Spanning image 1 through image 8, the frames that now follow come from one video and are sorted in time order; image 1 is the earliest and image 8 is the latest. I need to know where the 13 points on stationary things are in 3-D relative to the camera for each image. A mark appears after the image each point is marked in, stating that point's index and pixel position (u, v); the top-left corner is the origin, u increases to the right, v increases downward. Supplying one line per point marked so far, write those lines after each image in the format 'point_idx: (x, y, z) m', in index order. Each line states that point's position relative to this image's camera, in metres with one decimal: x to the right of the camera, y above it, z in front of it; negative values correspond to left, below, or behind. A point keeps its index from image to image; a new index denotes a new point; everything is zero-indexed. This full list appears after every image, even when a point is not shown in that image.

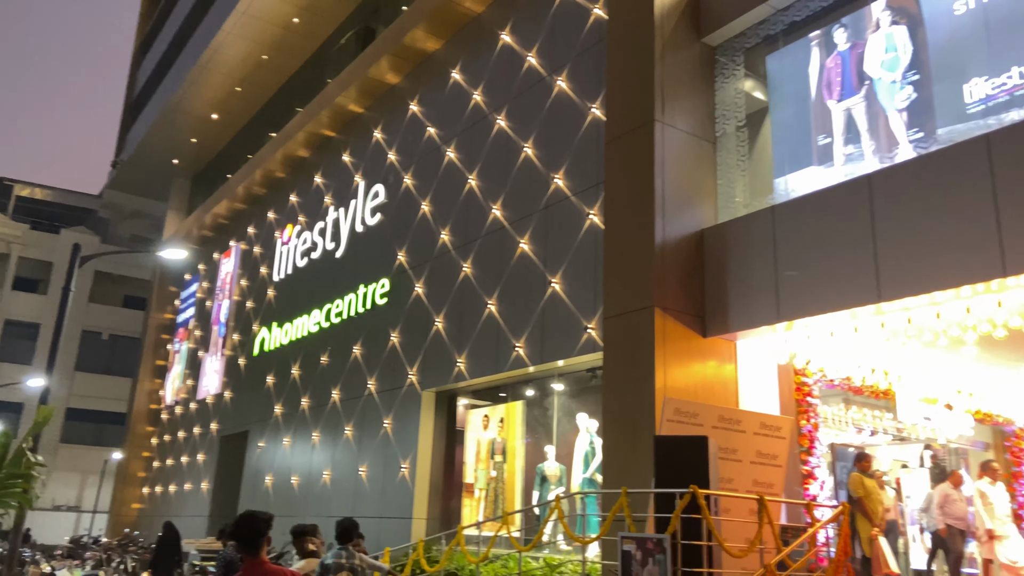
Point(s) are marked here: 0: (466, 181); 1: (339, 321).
0: (-0.6, +1.5, +10.8) m
1: (-3.0, -0.6, +13.3) m
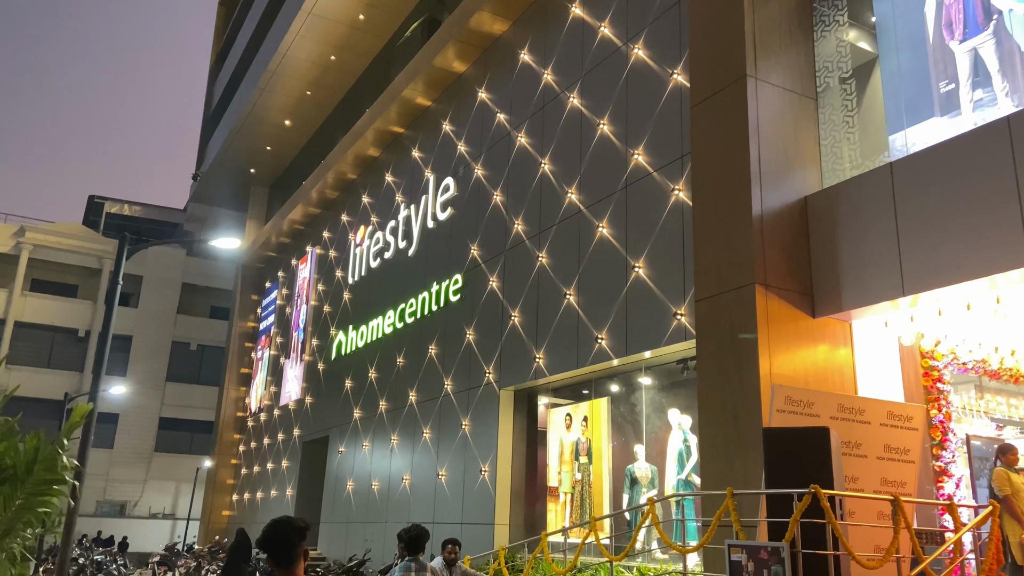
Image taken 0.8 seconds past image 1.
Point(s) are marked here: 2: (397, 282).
0: (+0.4, +1.6, +10.2) m
1: (-1.7, -0.5, +12.9) m
2: (-2.0, +0.1, +13.7) m
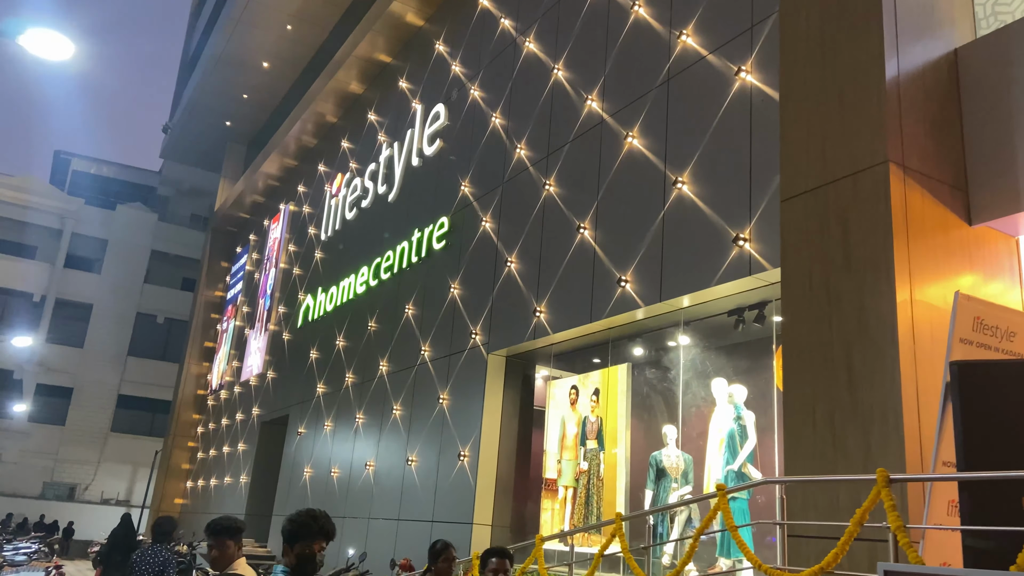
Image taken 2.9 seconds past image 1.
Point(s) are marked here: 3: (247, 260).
0: (+0.4, +2.2, +8.1) m
1: (-1.7, +0.2, +10.7) m
2: (-2.1, +0.8, +11.6) m
3: (-6.4, +0.7, +18.6) m
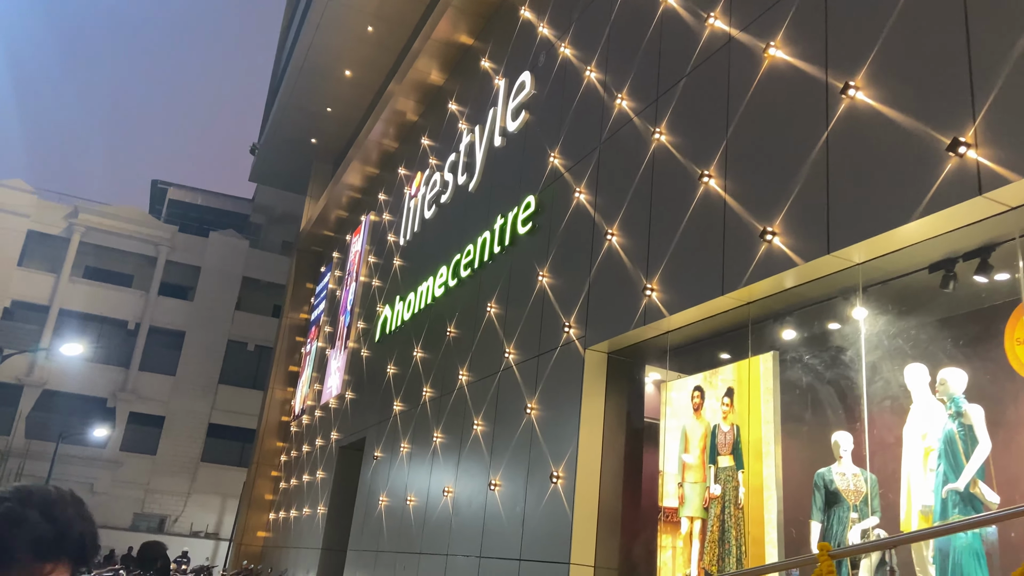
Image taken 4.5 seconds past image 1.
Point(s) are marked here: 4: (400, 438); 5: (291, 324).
0: (+1.2, +2.4, +6.6) m
1: (-0.5, +0.2, +9.4) m
2: (-0.8, +0.8, +10.3) m
3: (-4.2, +0.2, +17.7) m
4: (-1.5, -2.1, +10.6) m
5: (-5.7, -0.9, +19.8) m
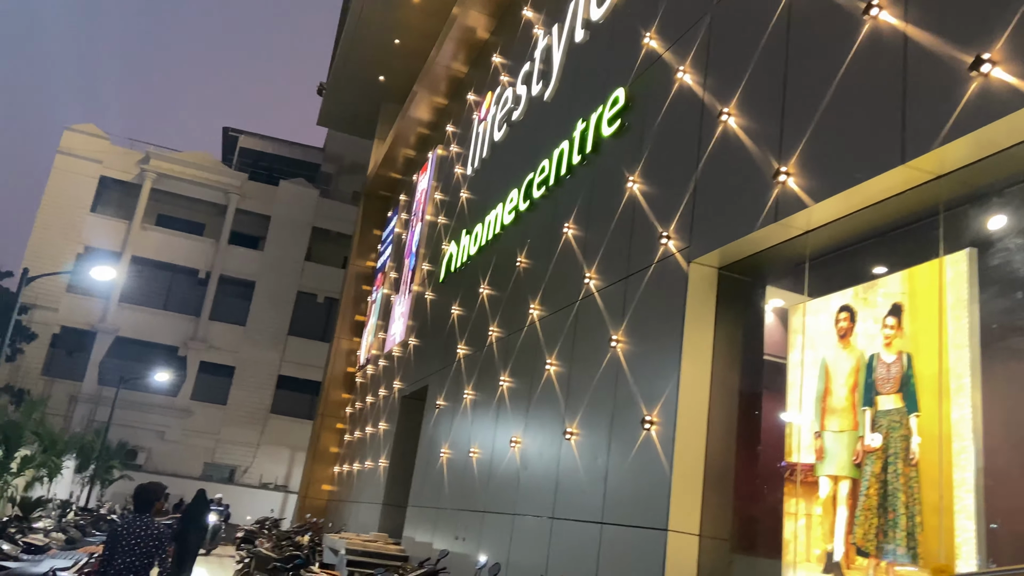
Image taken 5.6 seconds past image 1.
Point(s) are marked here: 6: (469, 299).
0: (+1.8, +3.1, +5.0) m
1: (+0.3, +1.0, +8.1) m
2: (+0.2, +1.7, +8.9) m
3: (-2.5, +1.4, +16.7) m
4: (-0.6, -1.2, +9.5) m
5: (-3.8, +0.4, +18.9) m
6: (-0.6, -0.2, +10.1) m
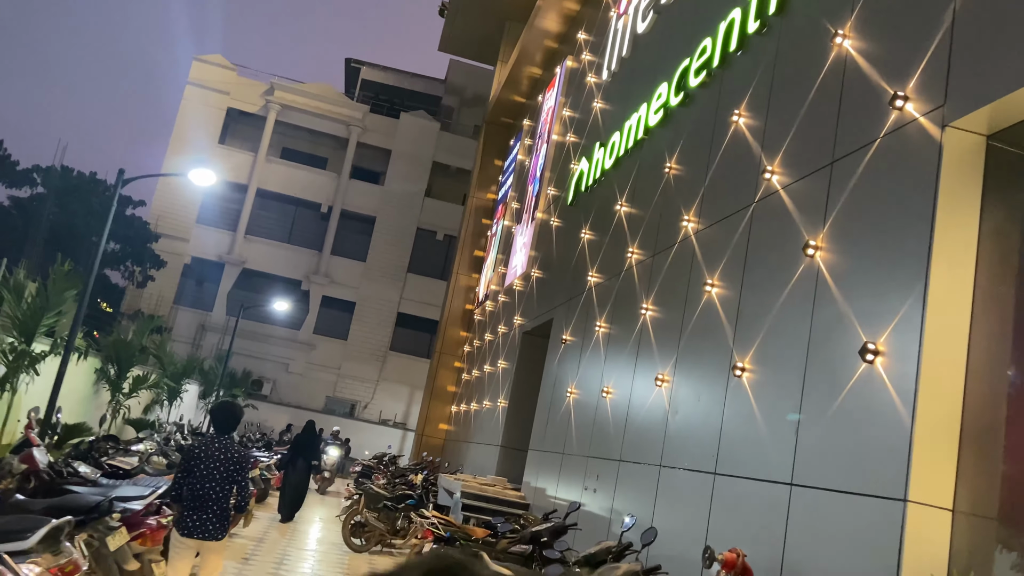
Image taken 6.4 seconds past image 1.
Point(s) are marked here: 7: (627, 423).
0: (+2.7, +3.6, +3.2) m
1: (+1.6, +1.7, +6.6) m
2: (+1.6, +2.5, +7.4) m
3: (+0.2, +2.8, +15.5) m
4: (+0.9, -0.3, +8.3) m
5: (-0.8, +2.0, +18.0) m
6: (+1.0, +0.8, +8.8) m
7: (+1.0, -1.1, +6.7) m
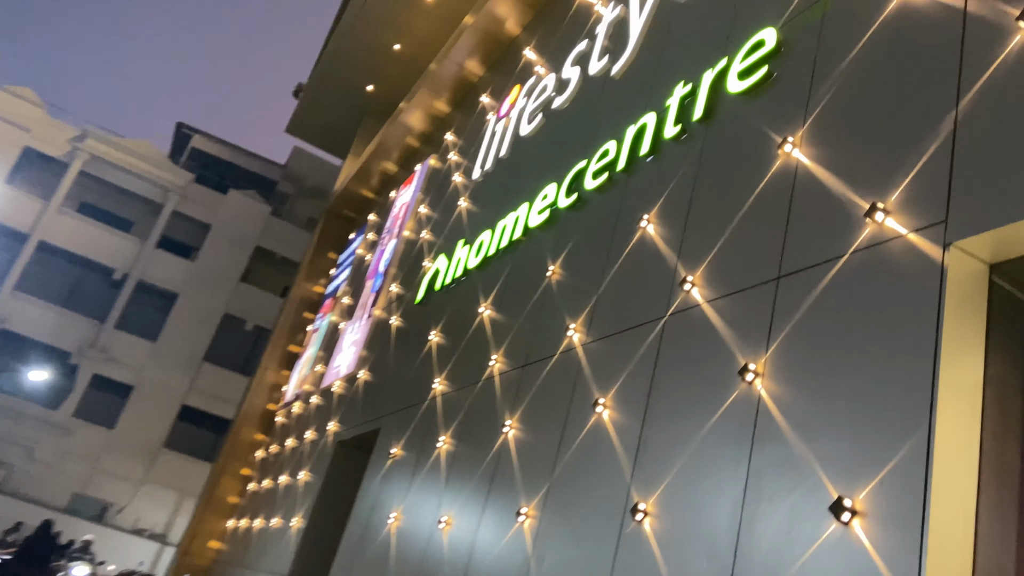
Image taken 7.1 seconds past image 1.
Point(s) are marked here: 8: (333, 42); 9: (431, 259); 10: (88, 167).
0: (+2.8, +2.9, +3.4) m
1: (+0.7, +0.8, +6.0) m
2: (+0.6, +1.4, +7.0) m
3: (-2.9, +0.8, +14.4) m
4: (-0.7, -1.3, +7.1) m
5: (-4.5, -0.2, +16.4) m
6: (-0.6, -0.4, +7.8) m
7: (-0.3, -2.0, +5.5) m
8: (-3.6, +4.9, +15.5) m
9: (-1.0, +0.4, +9.8) m
10: (-11.0, +3.2, +20.1) m
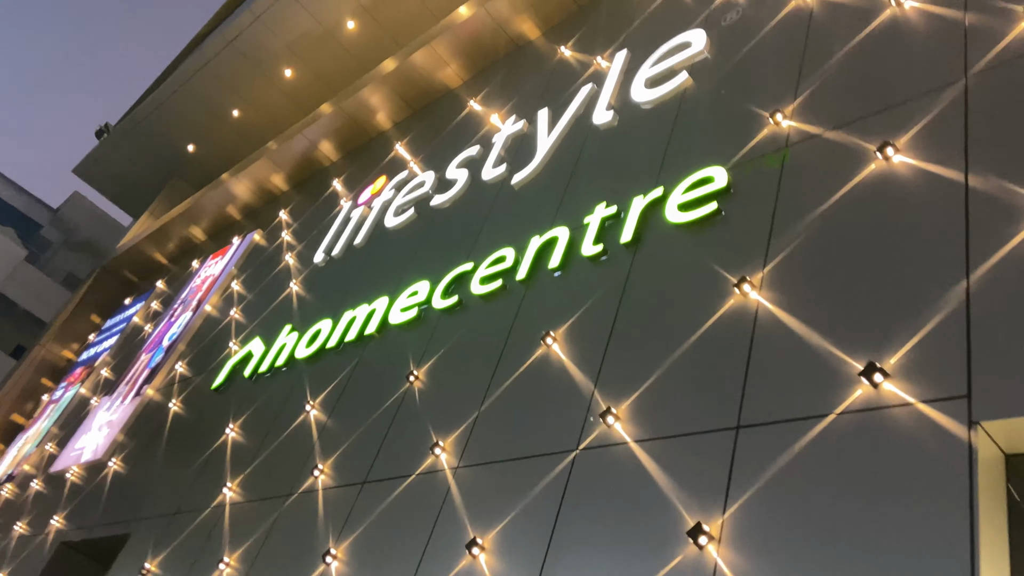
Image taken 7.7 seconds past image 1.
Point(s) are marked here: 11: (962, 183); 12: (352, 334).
0: (+3.0, +1.9, +3.8) m
1: (-0.2, 0.0, +5.4) m
2: (-0.5, +0.4, +6.3) m
3: (-6.0, -0.4, +12.4) m
4: (-2.2, -1.9, +5.6) m
5: (-8.3, -1.2, +13.6) m
6: (-2.1, -1.1, +6.5) m
7: (-1.4, -2.4, +4.1) m
8: (-6.3, +3.6, +14.0) m
9: (-3.0, -0.6, +8.4) m
10: (-14.9, +3.0, +16.1) m
11: (+1.9, +0.4, +3.4) m
12: (-1.3, -0.4, +6.4) m
